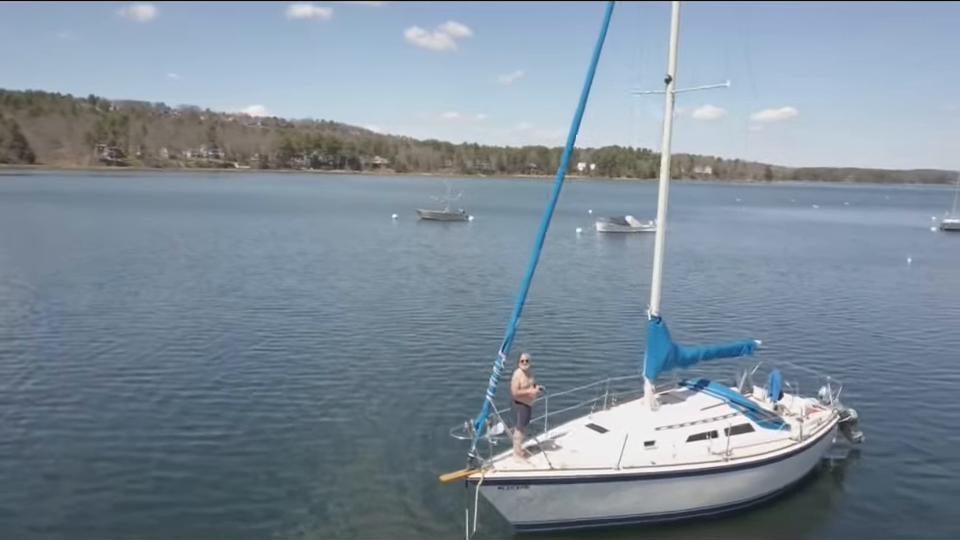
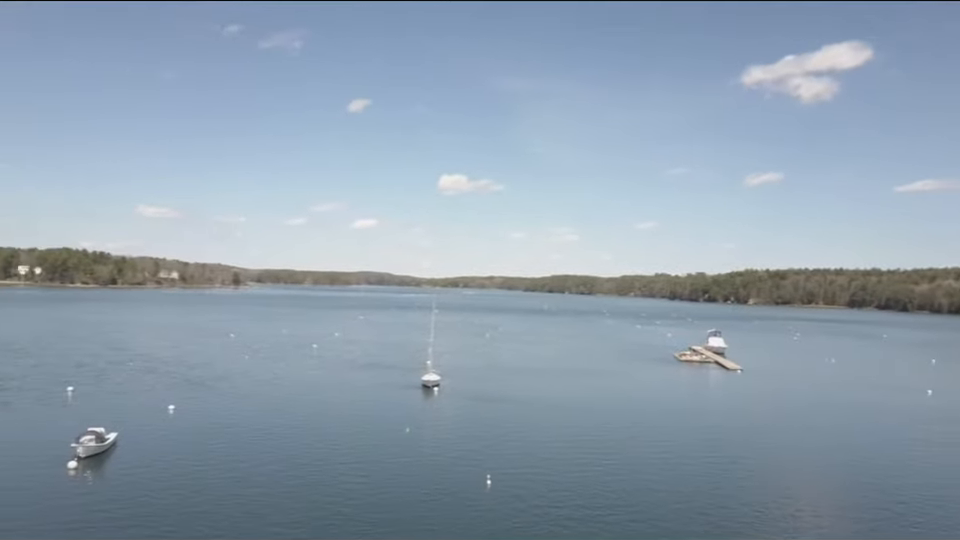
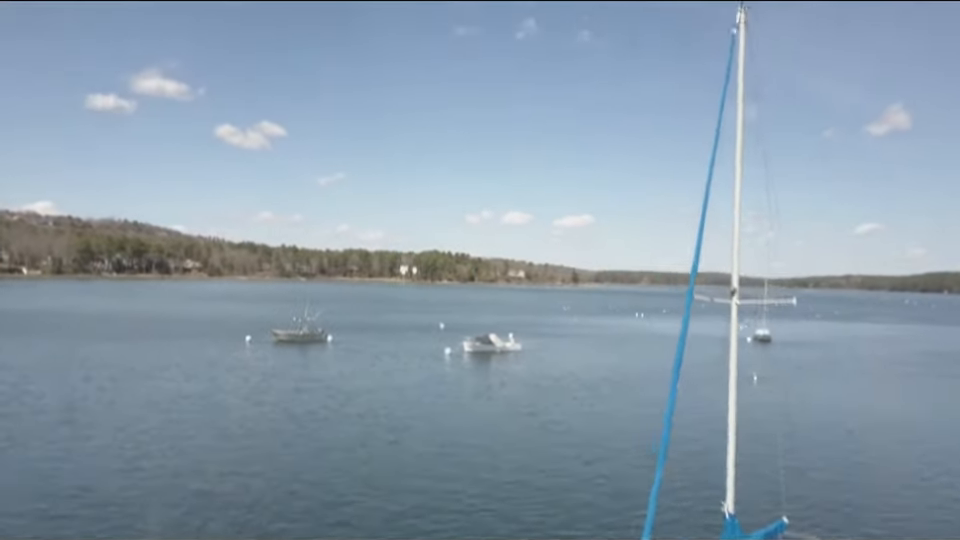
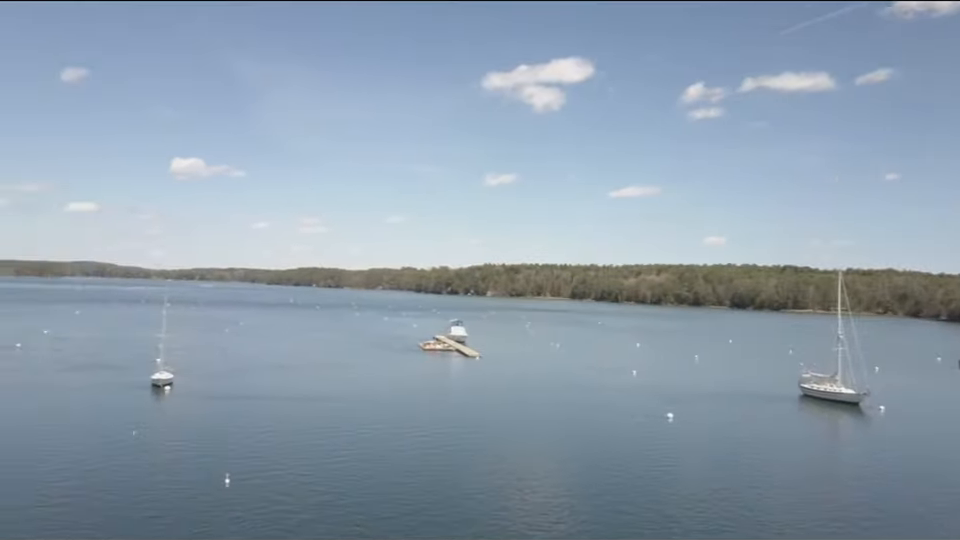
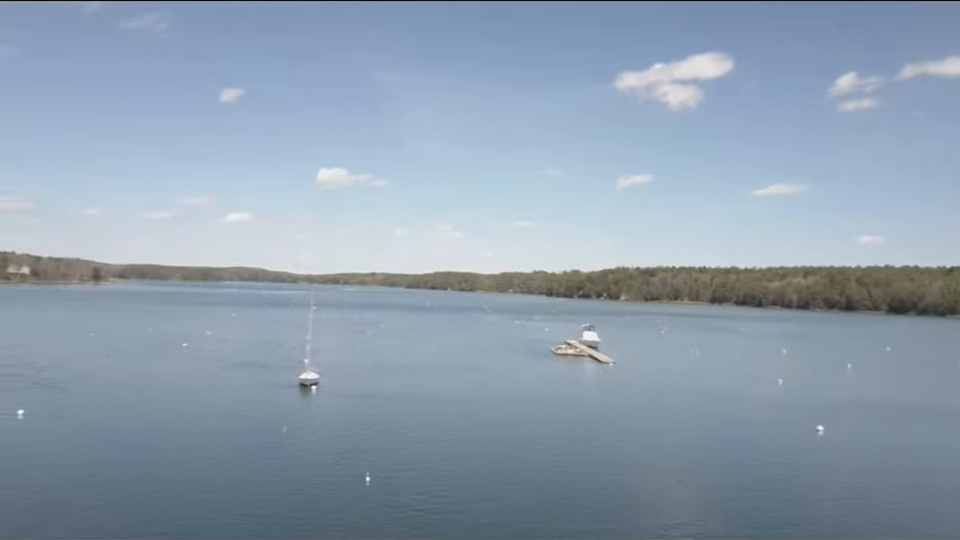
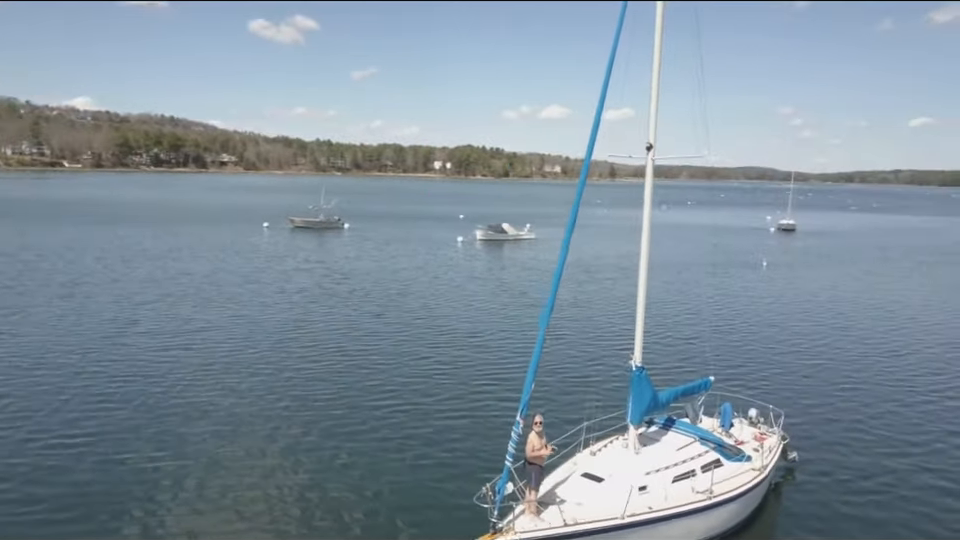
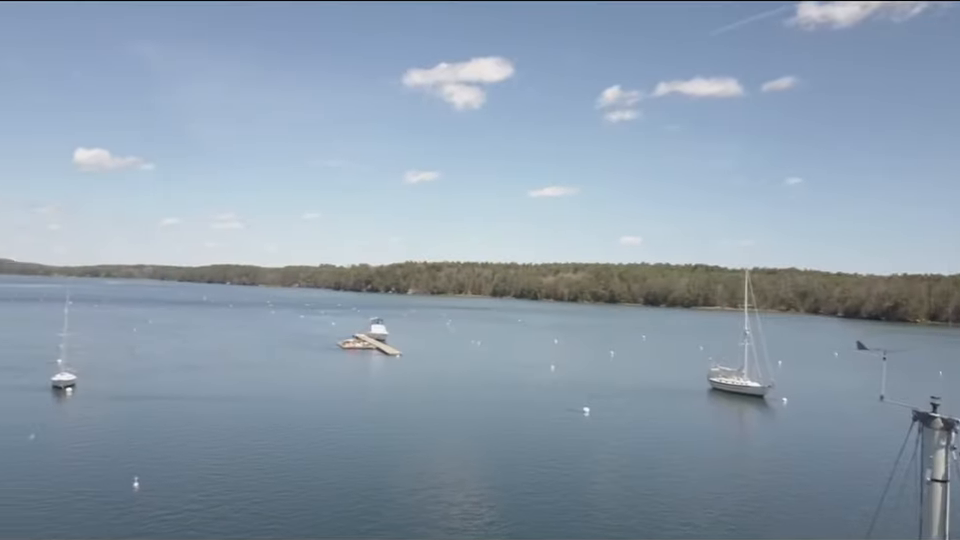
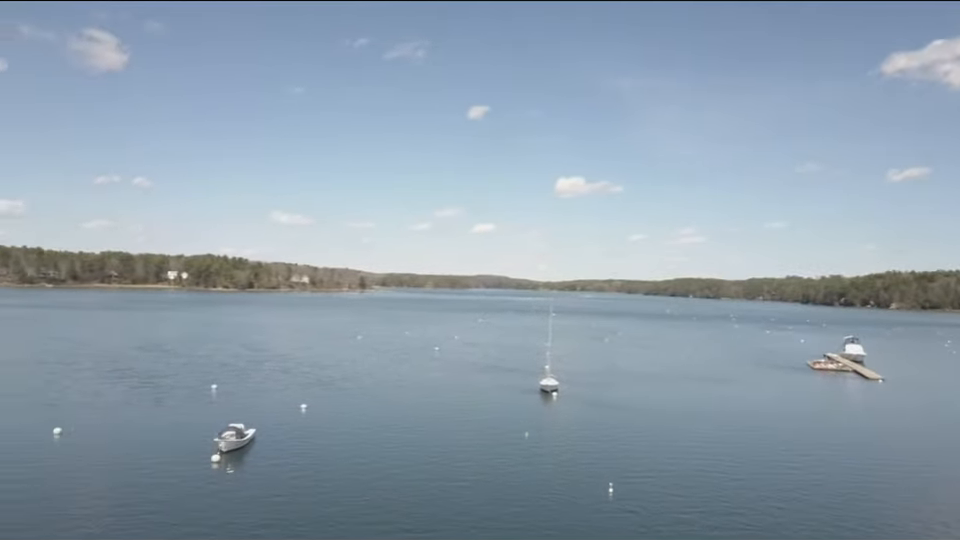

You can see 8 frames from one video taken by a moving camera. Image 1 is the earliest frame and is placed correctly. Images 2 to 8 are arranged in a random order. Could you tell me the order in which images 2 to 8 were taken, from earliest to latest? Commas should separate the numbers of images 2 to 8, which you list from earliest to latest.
6, 3, 7, 4, 5, 2, 8
